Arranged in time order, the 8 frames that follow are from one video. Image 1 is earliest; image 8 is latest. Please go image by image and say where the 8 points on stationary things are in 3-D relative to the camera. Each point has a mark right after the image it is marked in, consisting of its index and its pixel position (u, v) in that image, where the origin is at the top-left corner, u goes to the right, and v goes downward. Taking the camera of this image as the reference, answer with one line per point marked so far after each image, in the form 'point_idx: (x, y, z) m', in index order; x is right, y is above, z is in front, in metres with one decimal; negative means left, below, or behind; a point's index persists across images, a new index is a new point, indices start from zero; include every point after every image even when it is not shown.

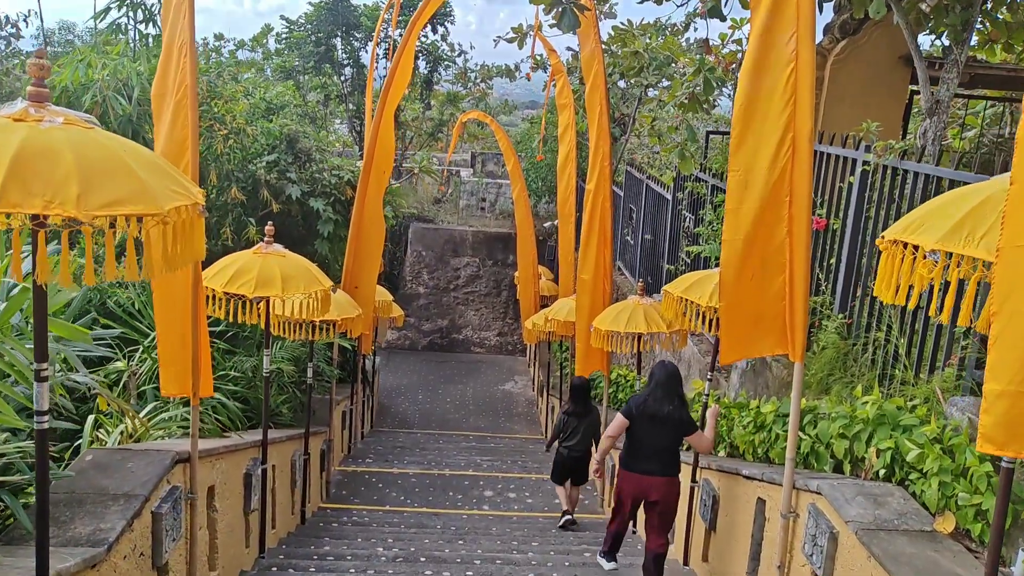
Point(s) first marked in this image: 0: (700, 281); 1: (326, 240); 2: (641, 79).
0: (+0.9, 0.0, +4.2) m
1: (-1.5, +0.4, +6.8) m
2: (+1.4, +2.2, +8.9) m
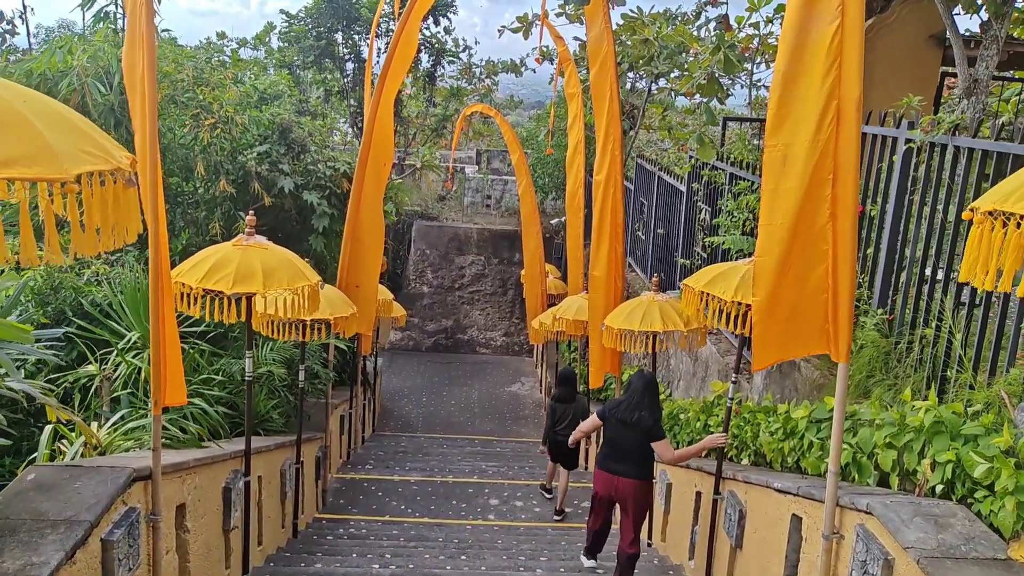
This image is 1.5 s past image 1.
0: (+1.0, +0.1, +3.8) m
1: (-1.5, +0.4, +6.4) m
2: (+1.4, +2.2, +8.5) m
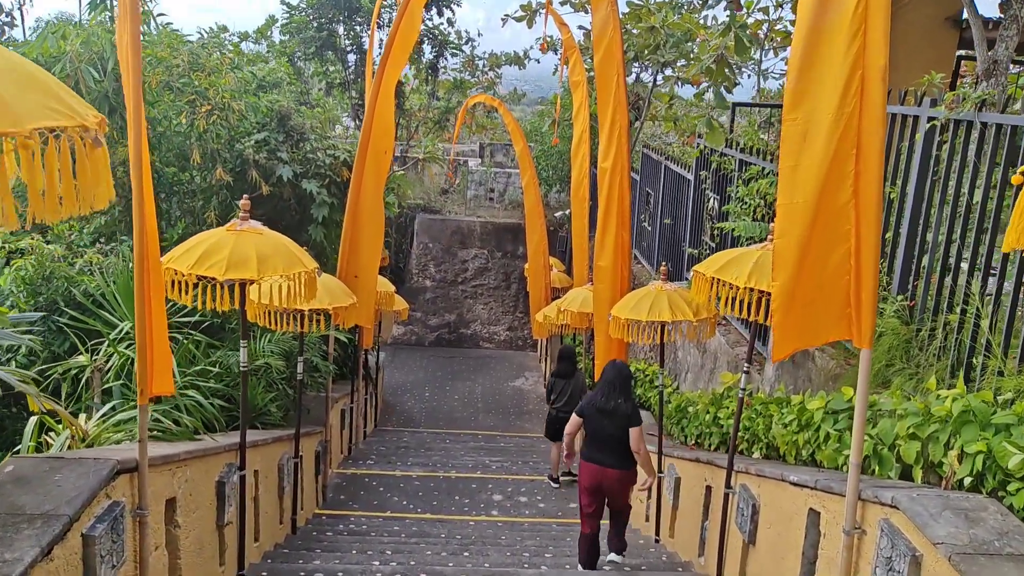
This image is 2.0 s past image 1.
0: (+1.0, +0.1, +3.6) m
1: (-1.4, +0.5, +6.3) m
2: (+1.5, +2.3, +8.4) m
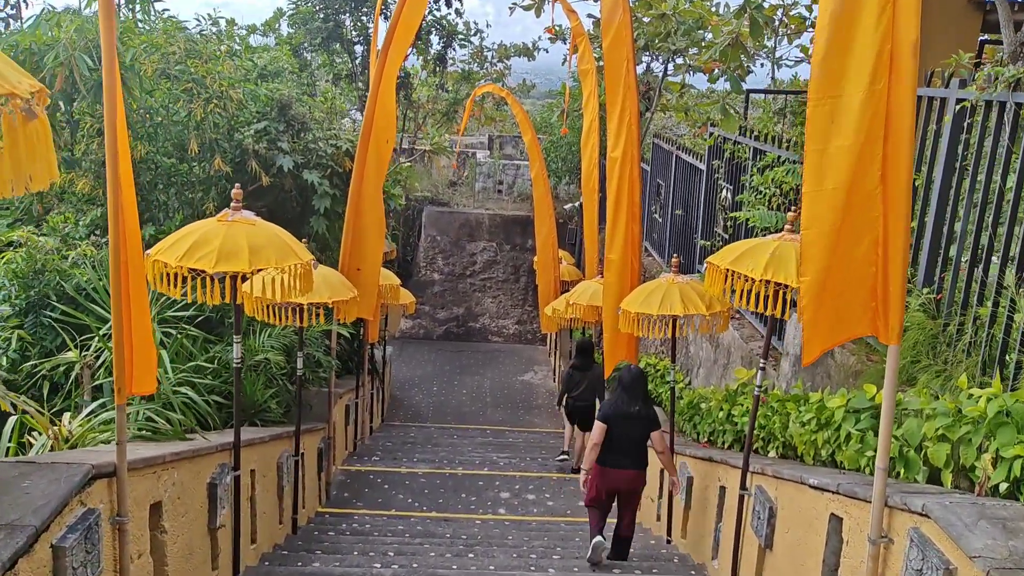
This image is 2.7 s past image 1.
0: (+1.0, +0.2, +3.5) m
1: (-1.4, +0.5, +6.1) m
2: (+1.5, +2.4, +8.2) m
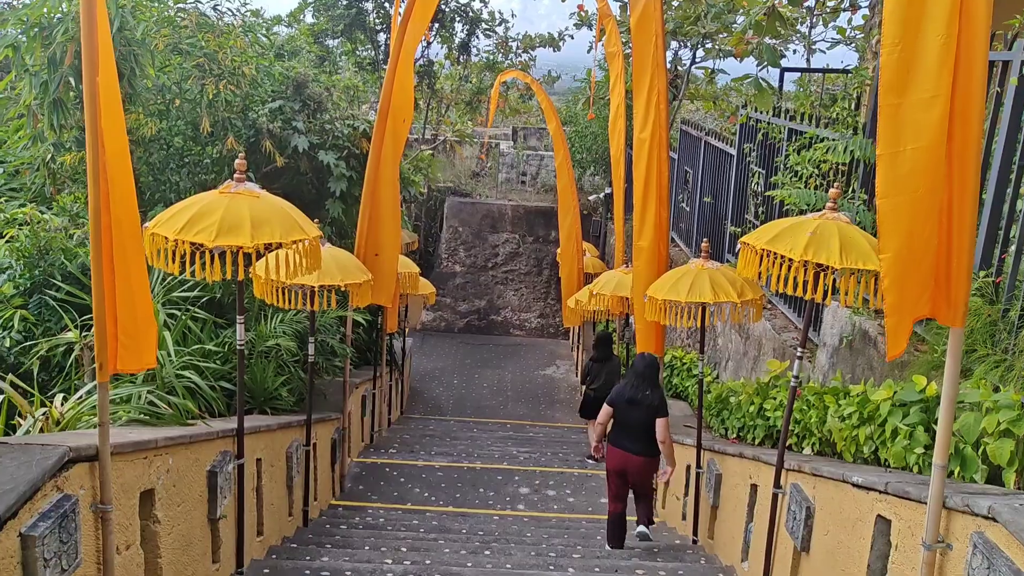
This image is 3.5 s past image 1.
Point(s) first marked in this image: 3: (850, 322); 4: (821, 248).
0: (+1.1, +0.2, +3.2) m
1: (-1.2, +0.6, +6.0) m
2: (+1.8, +2.5, +7.9) m
3: (+1.6, -0.2, +3.9) m
4: (+1.1, +0.1, +3.1) m
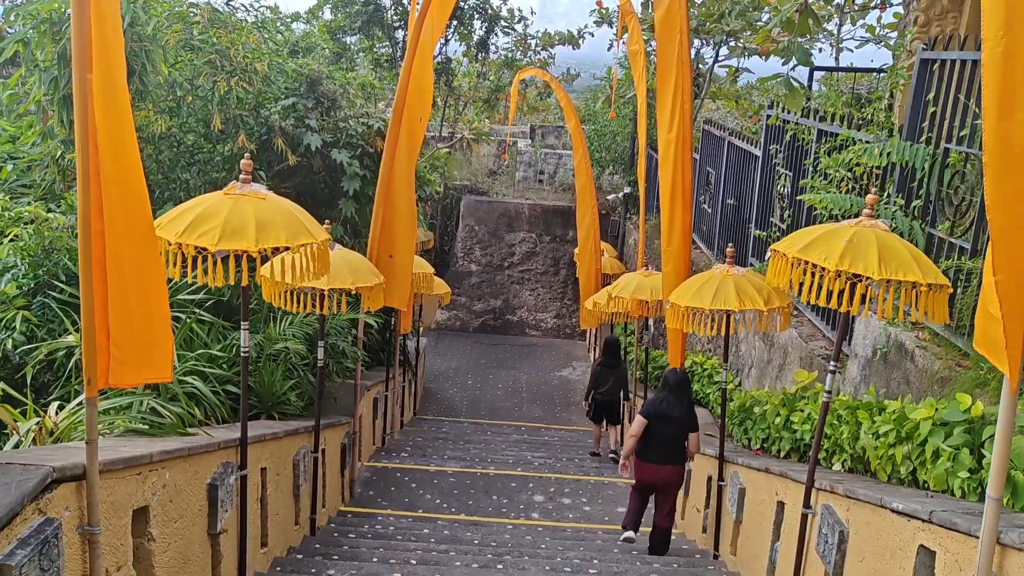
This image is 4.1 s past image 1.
0: (+1.1, +0.2, +3.0) m
1: (-1.1, +0.6, +5.8) m
2: (+1.9, +2.4, +7.7) m
3: (+1.7, -0.2, +3.7) m
4: (+1.2, +0.1, +2.9) m
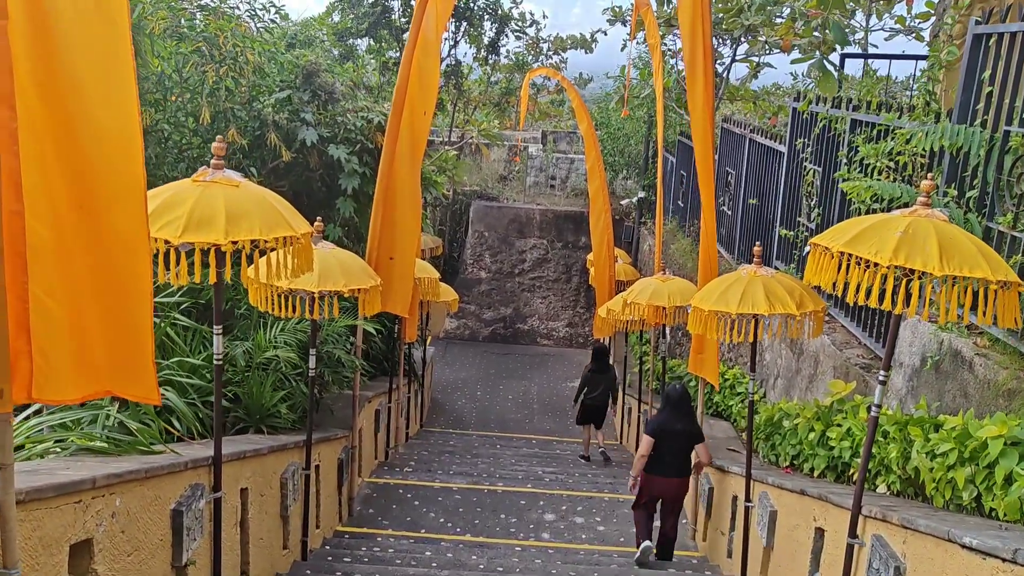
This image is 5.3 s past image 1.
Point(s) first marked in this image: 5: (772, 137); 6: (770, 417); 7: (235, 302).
0: (+1.2, +0.2, +2.7) m
1: (-1.1, +0.6, +5.5) m
2: (+2.0, +2.4, +7.3) m
3: (+1.7, -0.2, +3.3) m
4: (+1.2, +0.1, +2.5) m
5: (+2.0, +1.1, +6.3) m
6: (+1.4, -0.7, +4.6) m
7: (-1.6, -0.1, +4.9) m
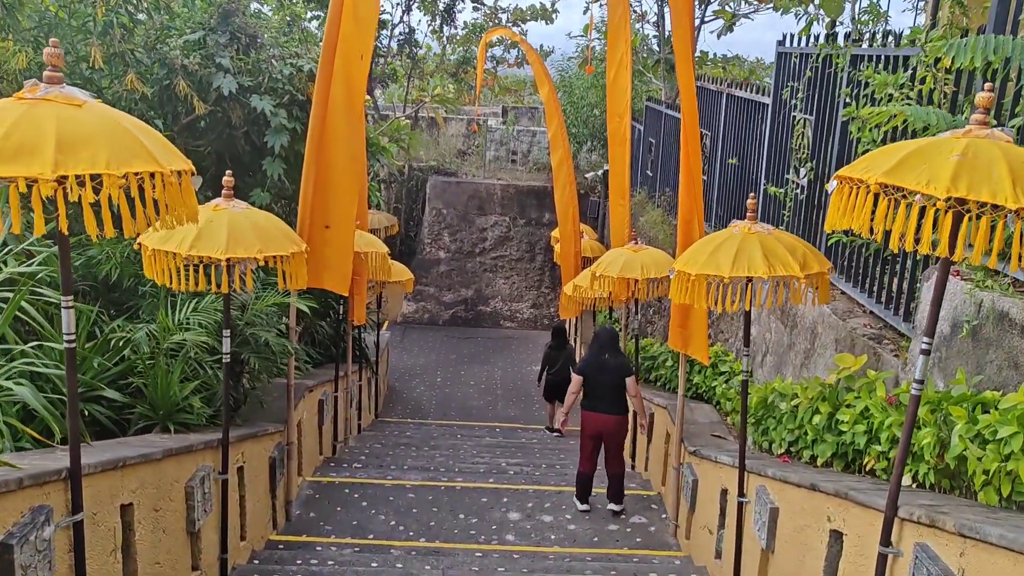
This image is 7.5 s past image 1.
0: (+1.0, +0.3, +2.1) m
1: (-1.3, +0.7, +4.8) m
2: (+1.6, +2.6, +6.7) m
3: (+1.5, 0.0, +2.8) m
4: (+1.1, +0.3, +1.9) m
5: (+1.7, +1.4, +5.7) m
6: (+1.2, -0.5, +4.1) m
7: (-1.8, 0.0, +4.2) m
